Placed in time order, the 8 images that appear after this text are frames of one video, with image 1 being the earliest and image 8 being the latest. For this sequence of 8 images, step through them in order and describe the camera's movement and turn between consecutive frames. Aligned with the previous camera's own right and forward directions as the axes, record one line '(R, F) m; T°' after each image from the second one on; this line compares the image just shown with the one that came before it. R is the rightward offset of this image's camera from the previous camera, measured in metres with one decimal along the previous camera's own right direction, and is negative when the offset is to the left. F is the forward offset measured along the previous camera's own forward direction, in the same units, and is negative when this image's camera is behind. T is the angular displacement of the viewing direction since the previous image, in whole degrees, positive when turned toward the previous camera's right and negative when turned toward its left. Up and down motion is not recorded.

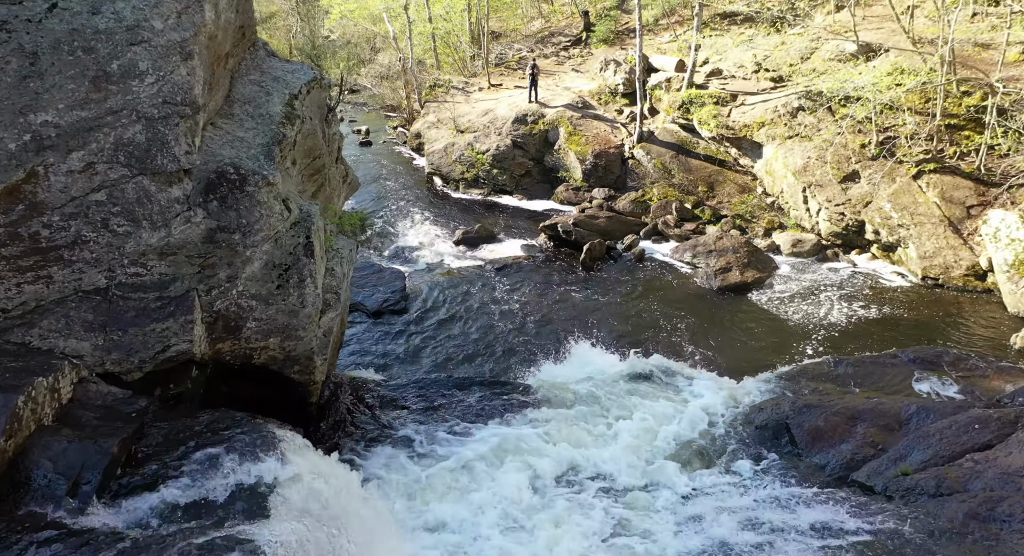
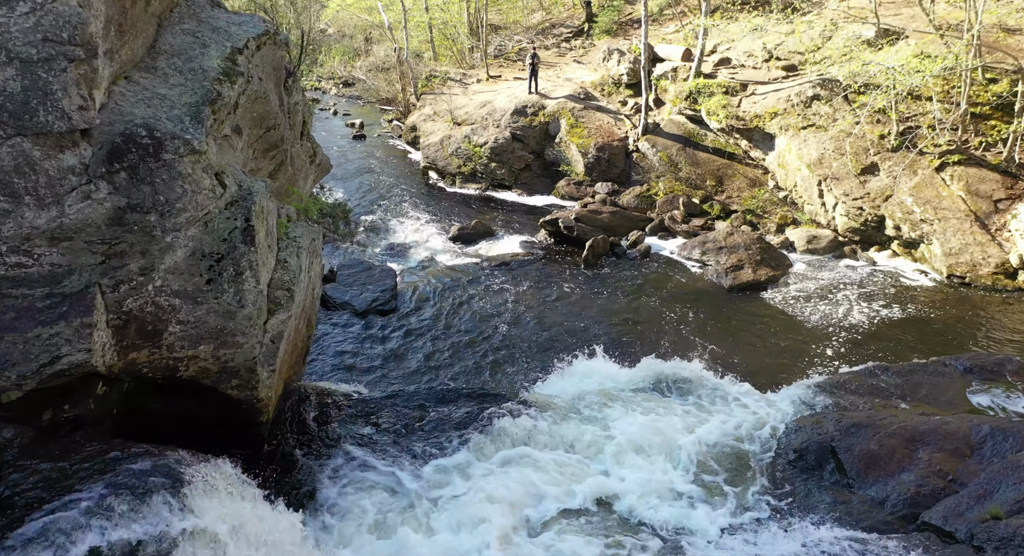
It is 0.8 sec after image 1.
(+0.1, +1.2) m; 0°
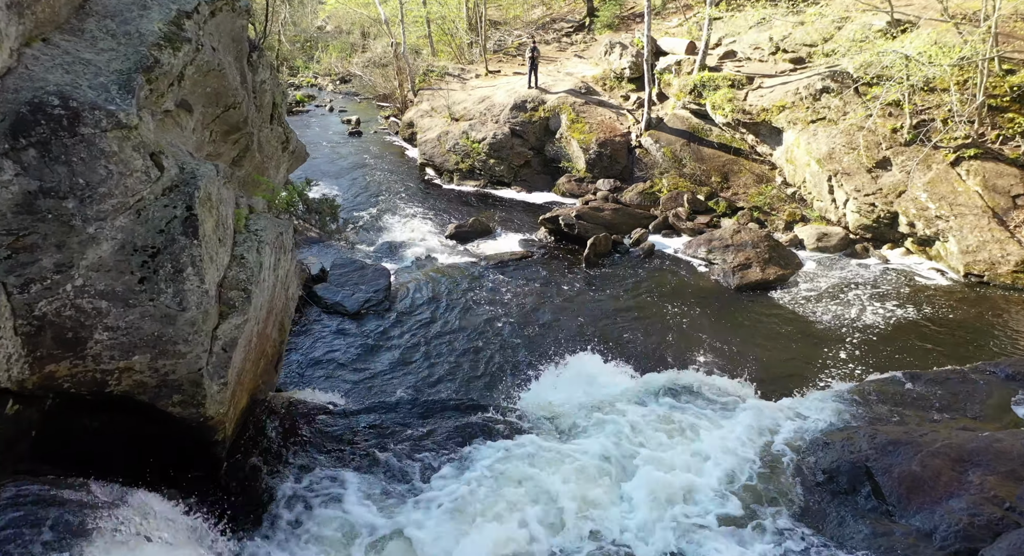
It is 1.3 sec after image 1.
(+0.1, +0.7) m; 0°
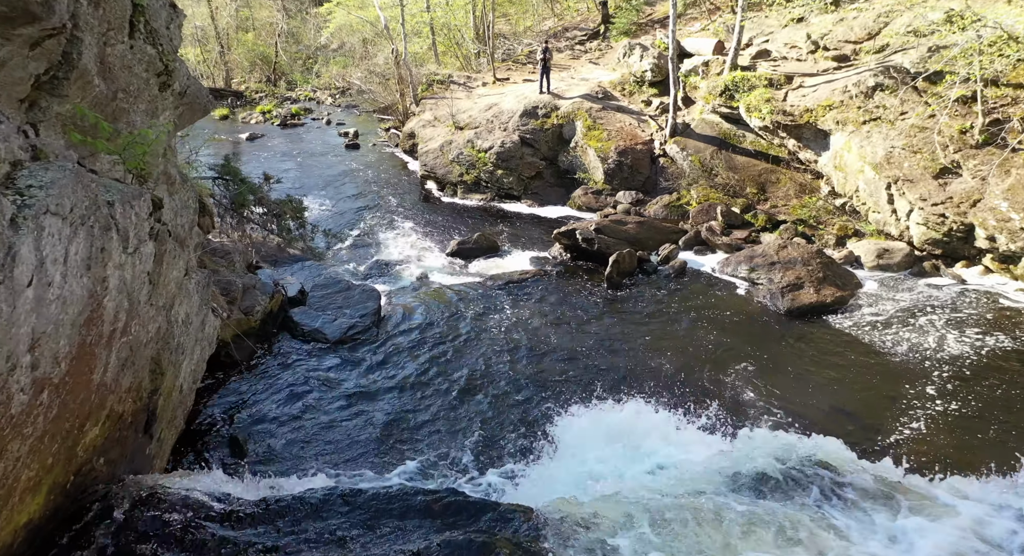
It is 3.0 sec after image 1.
(0.0, +2.6) m; -1°
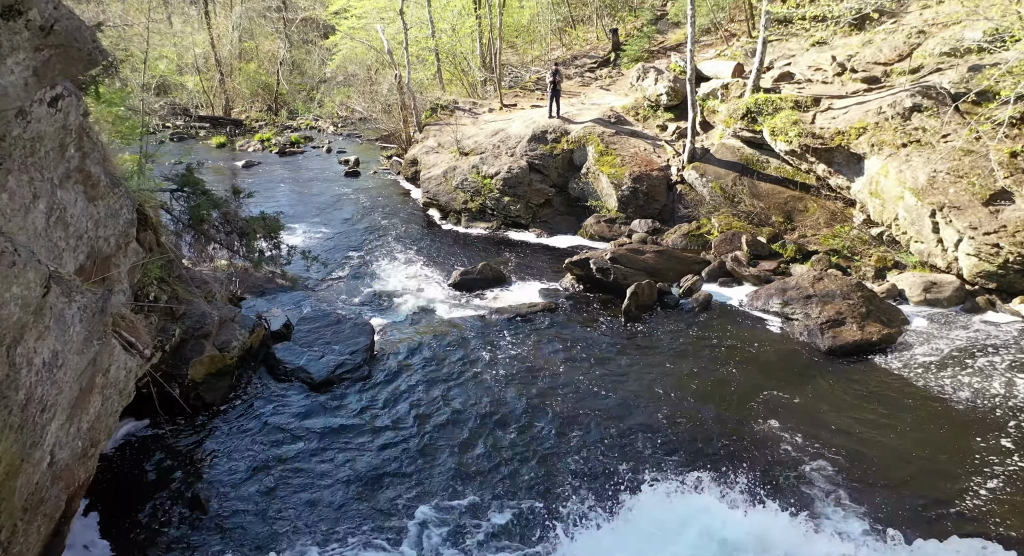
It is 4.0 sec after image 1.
(-0.1, +1.5) m; 0°
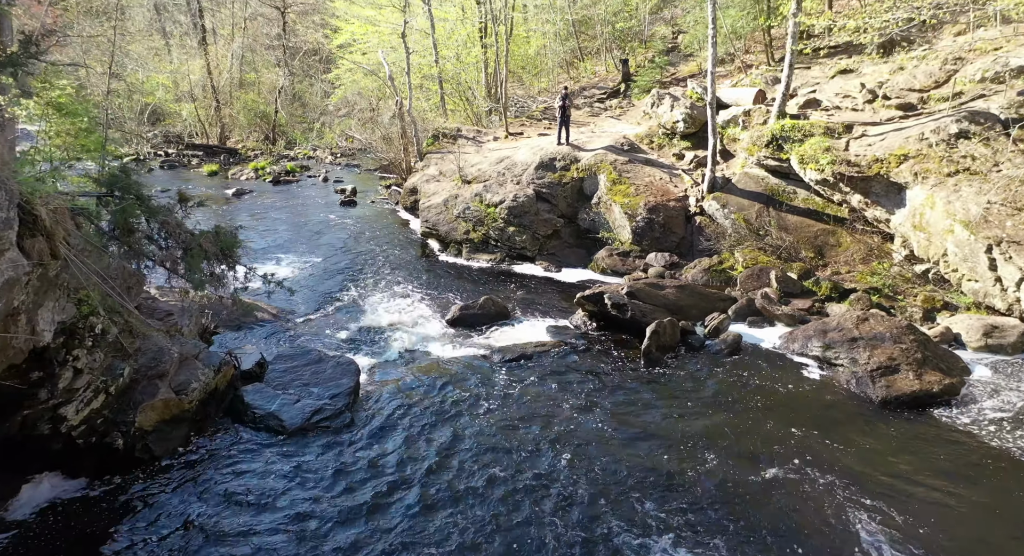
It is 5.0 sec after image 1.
(-0.1, +1.7) m; 0°
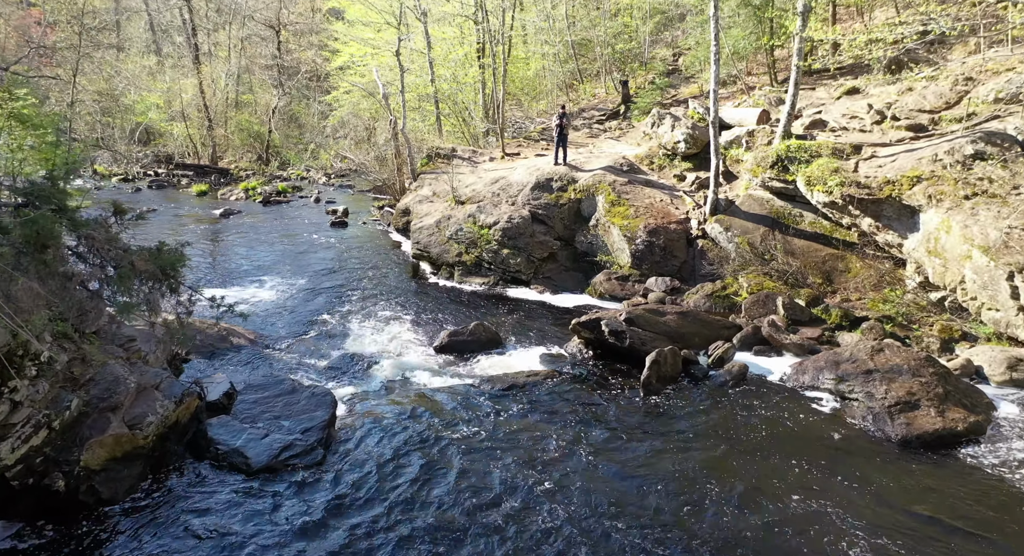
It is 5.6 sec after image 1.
(+0.1, +0.8) m; 0°
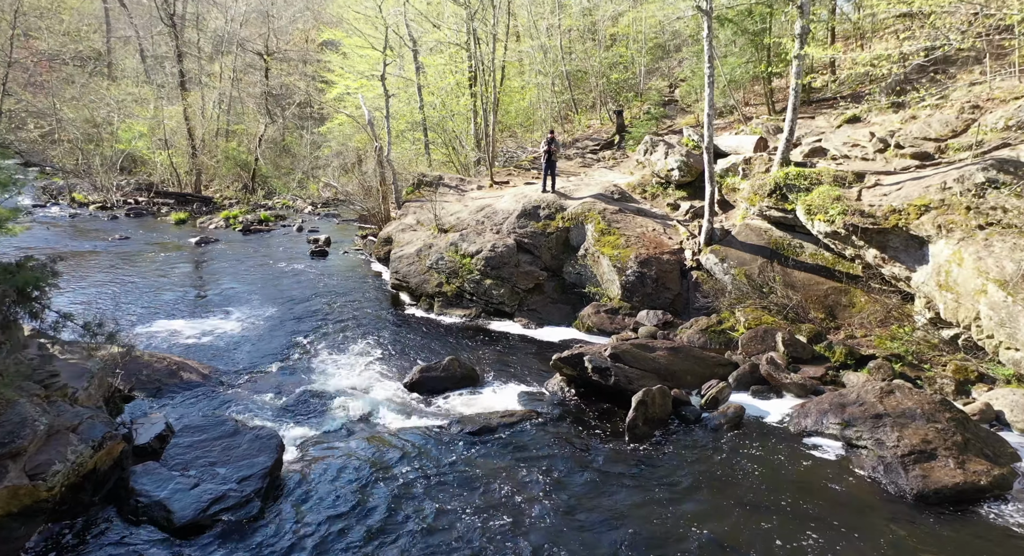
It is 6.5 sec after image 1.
(+0.4, +1.1) m; 0°
